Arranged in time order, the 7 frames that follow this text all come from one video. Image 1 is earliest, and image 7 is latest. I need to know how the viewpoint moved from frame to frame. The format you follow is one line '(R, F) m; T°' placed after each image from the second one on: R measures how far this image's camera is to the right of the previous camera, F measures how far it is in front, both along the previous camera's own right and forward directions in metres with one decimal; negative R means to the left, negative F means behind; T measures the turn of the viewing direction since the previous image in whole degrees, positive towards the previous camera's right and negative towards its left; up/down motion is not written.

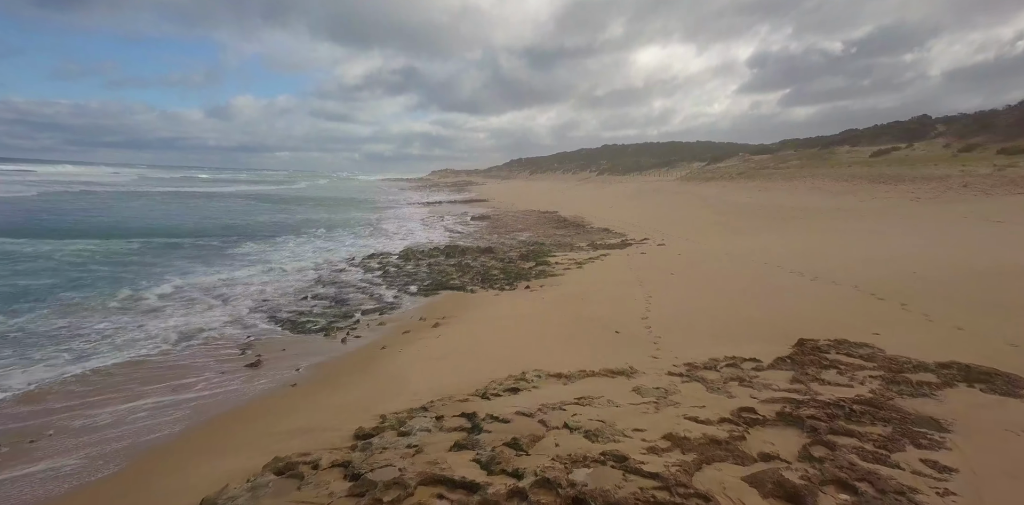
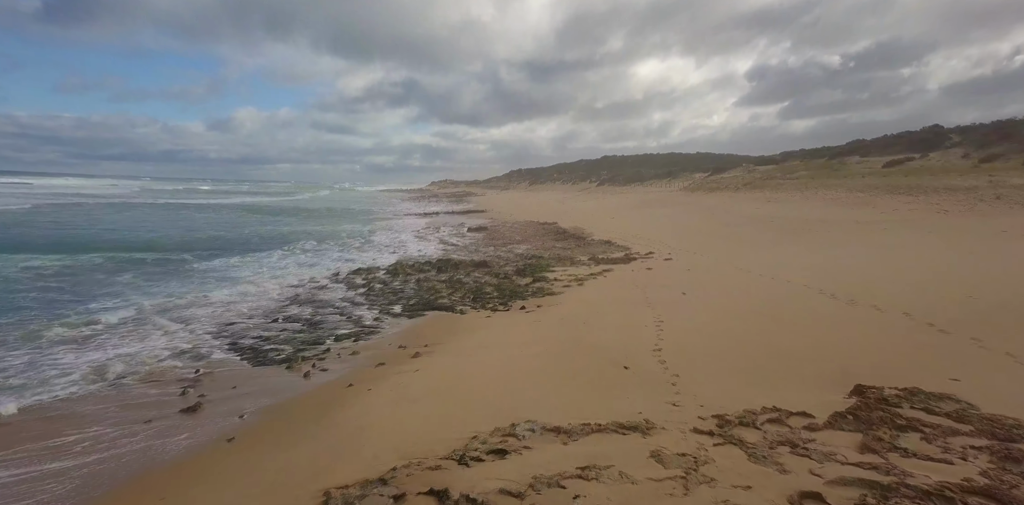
(+0.1, +0.9) m; 0°
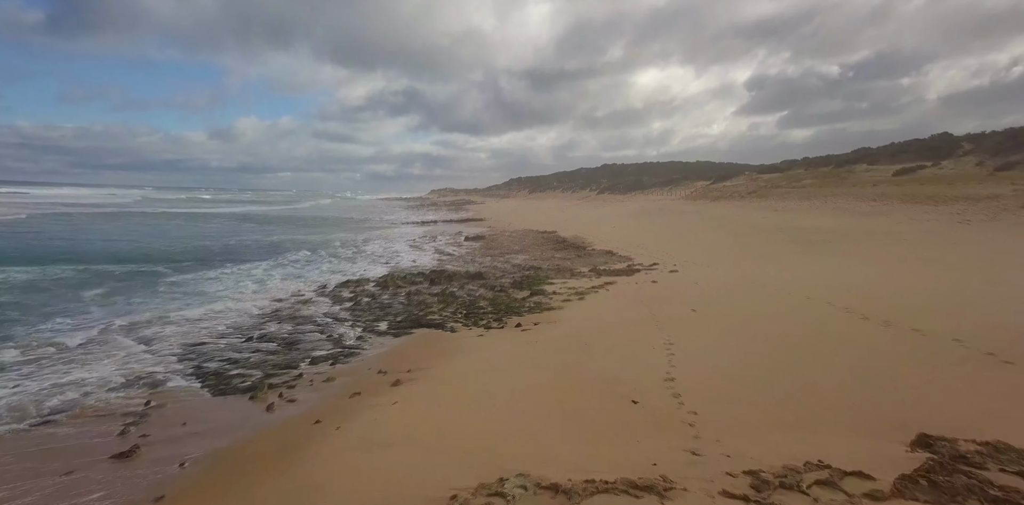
(+0.1, +0.7) m; 0°
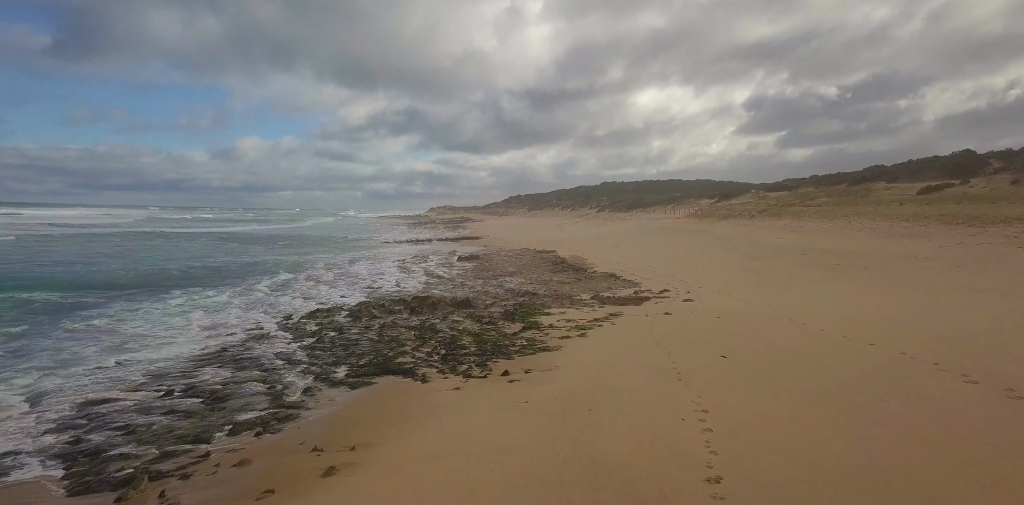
(+0.2, +1.4) m; 0°
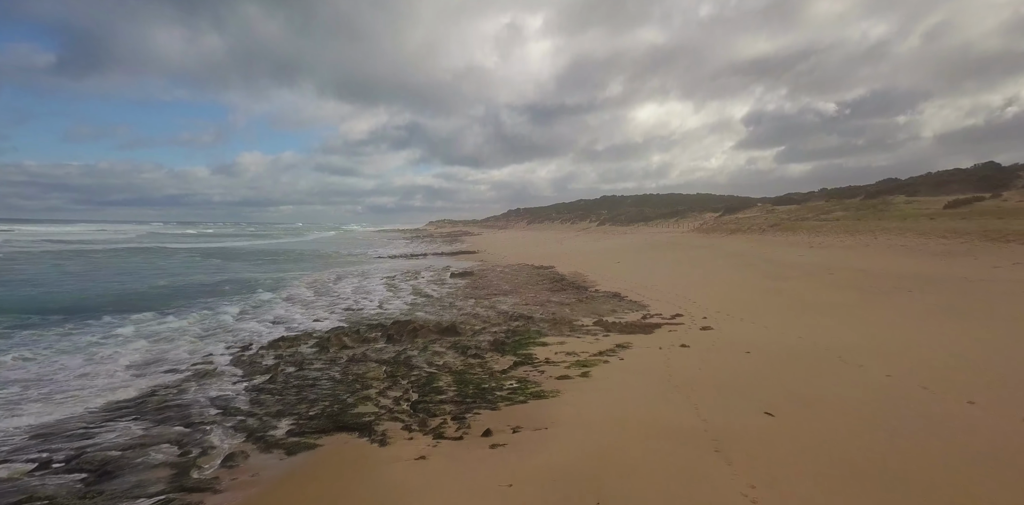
(+0.2, +1.3) m; 0°
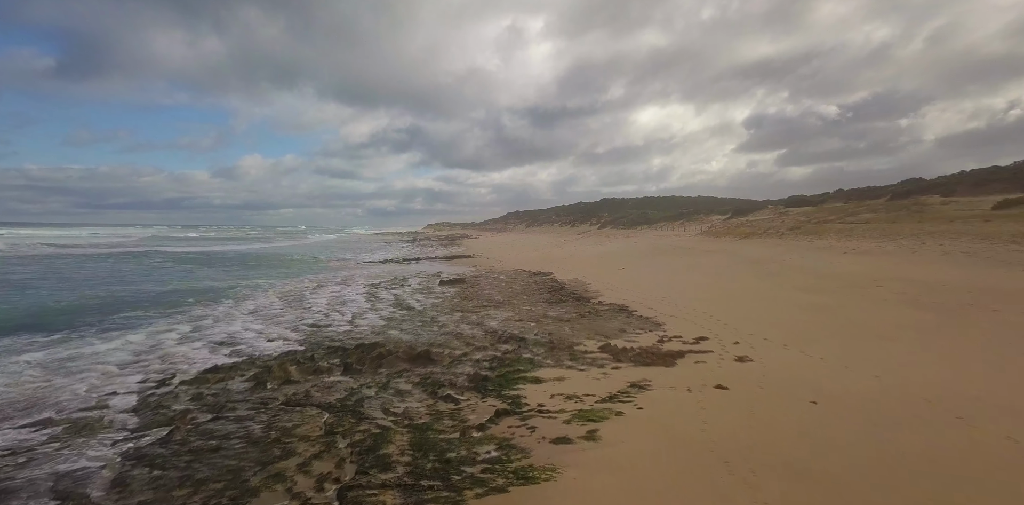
(+0.2, +1.9) m; 0°
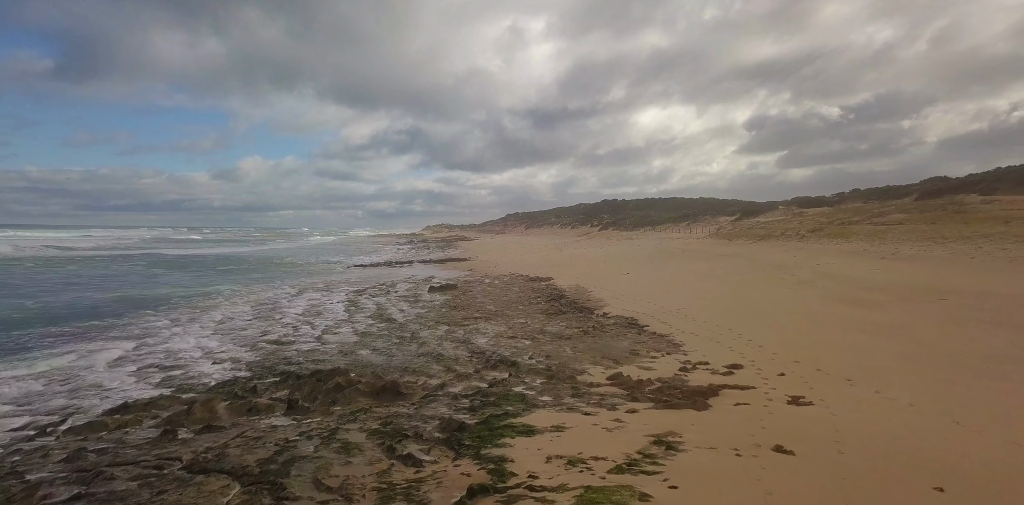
(+0.2, +1.6) m; 0°
